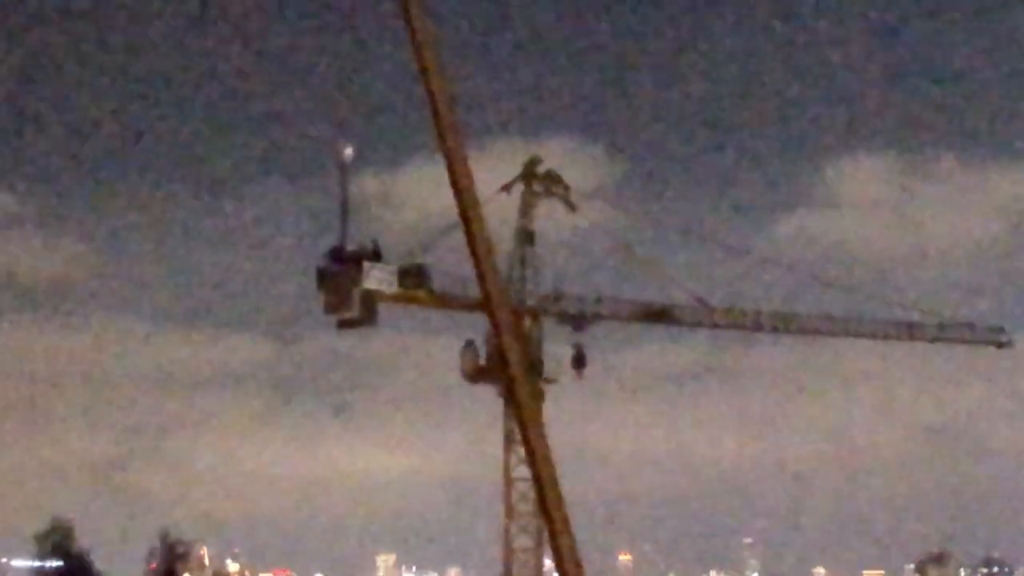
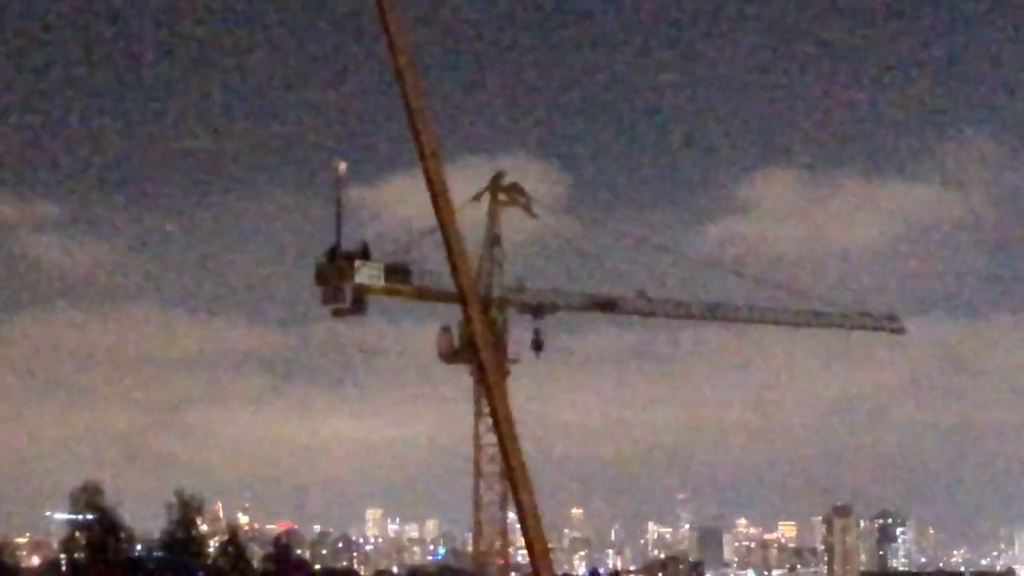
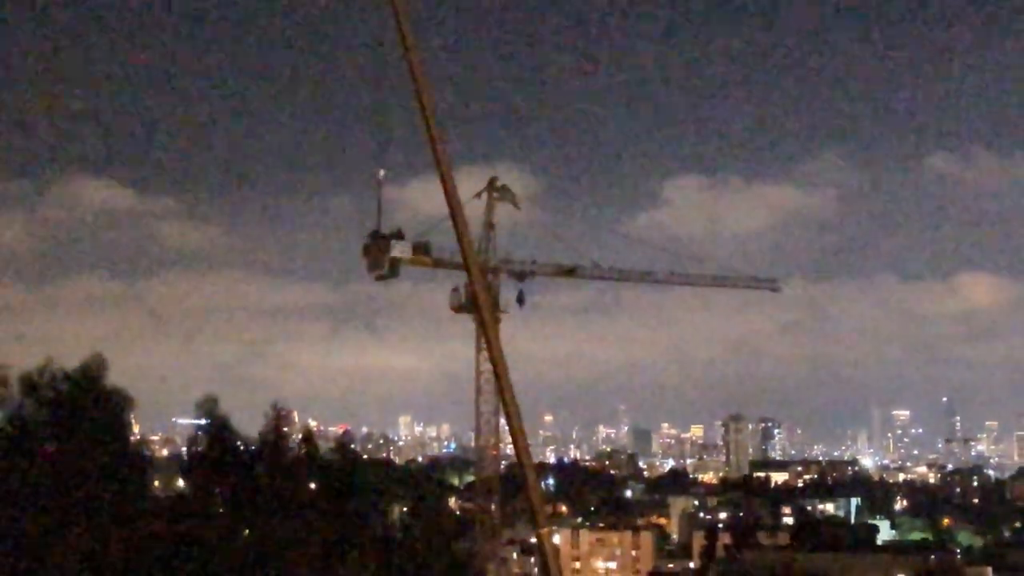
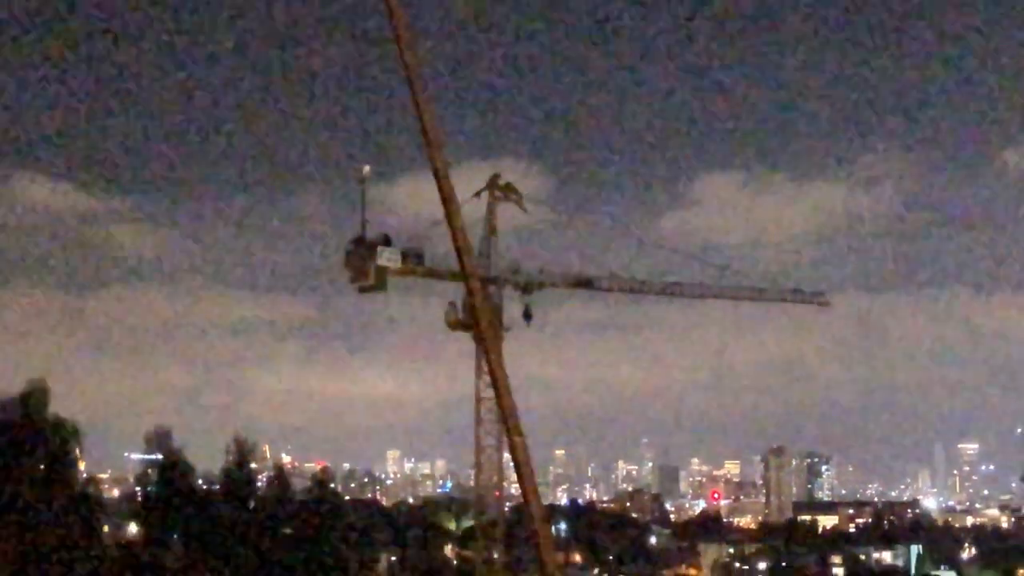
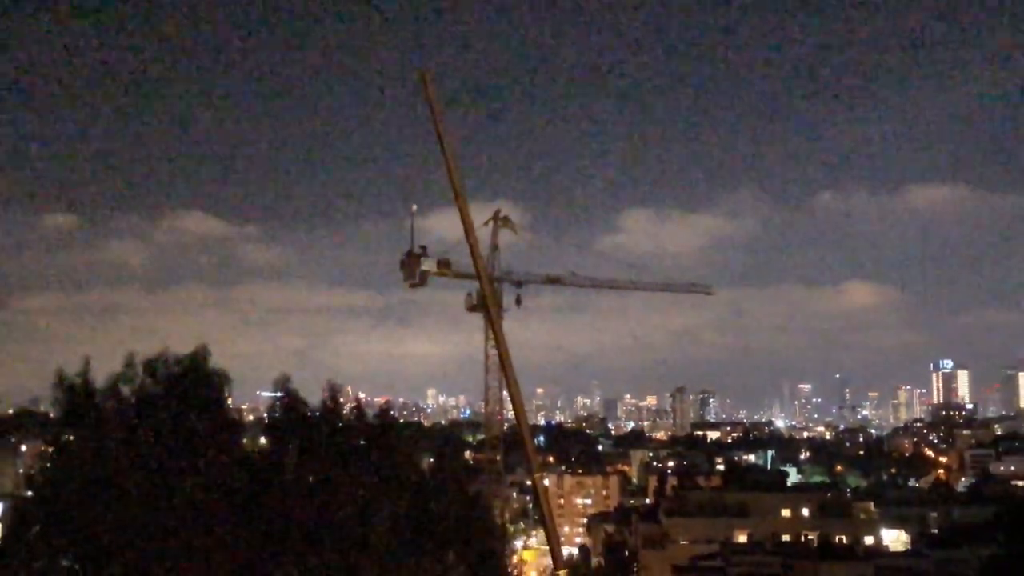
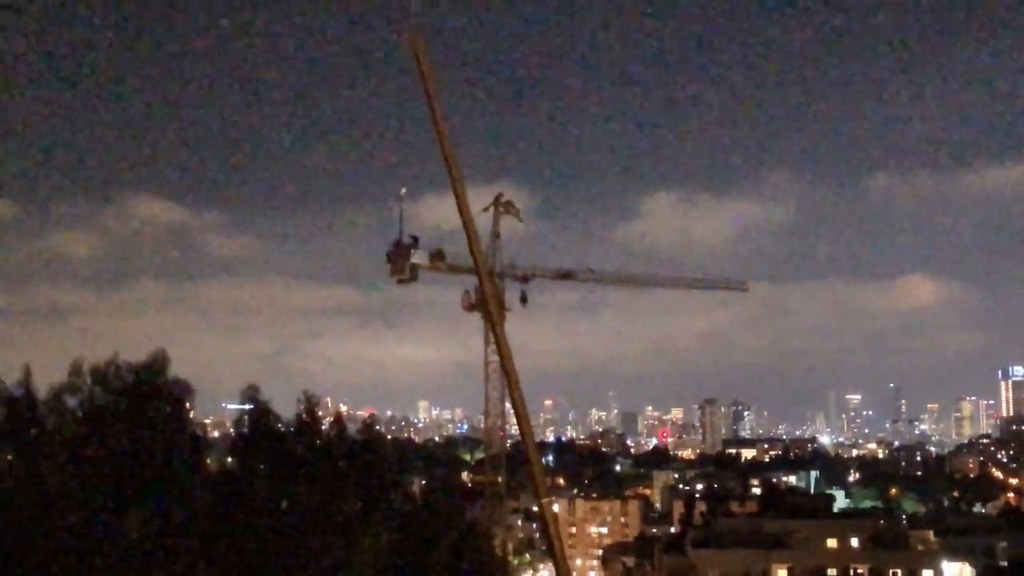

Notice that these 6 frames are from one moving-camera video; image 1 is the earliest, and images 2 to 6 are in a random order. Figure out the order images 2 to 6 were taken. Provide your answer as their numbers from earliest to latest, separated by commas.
2, 4, 3, 6, 5
